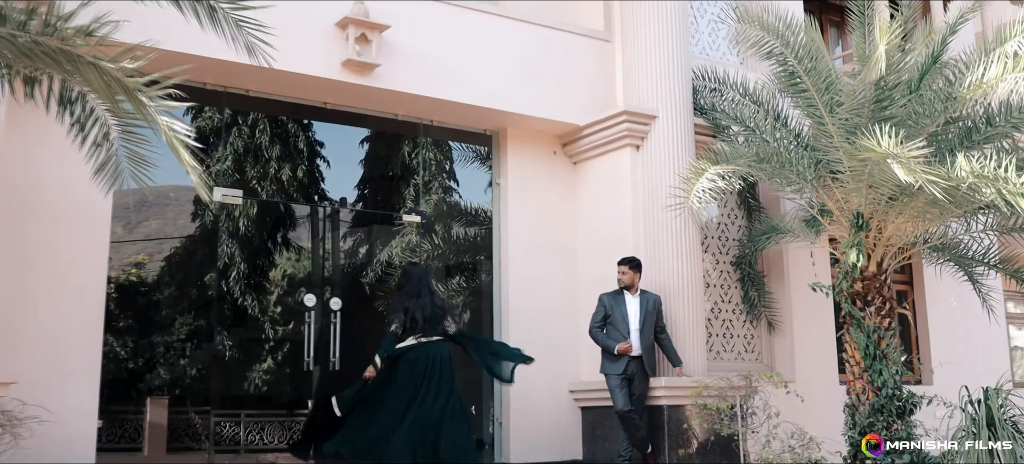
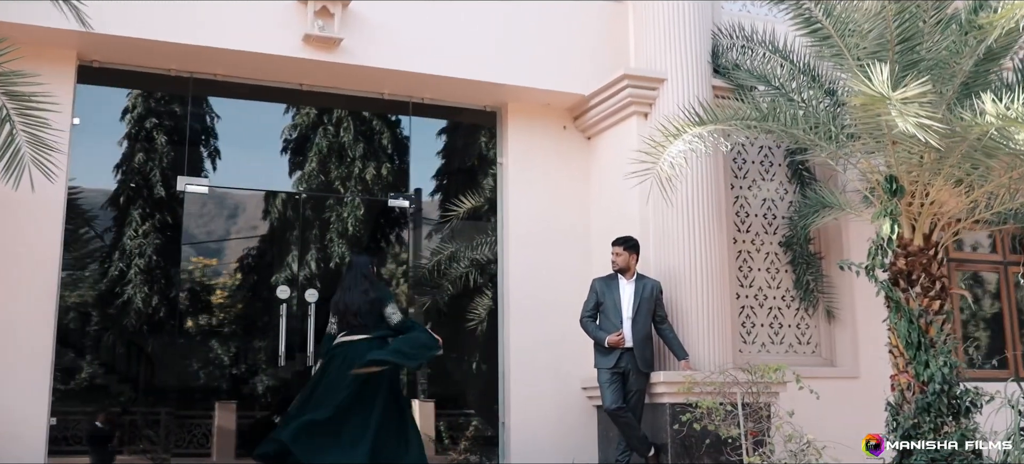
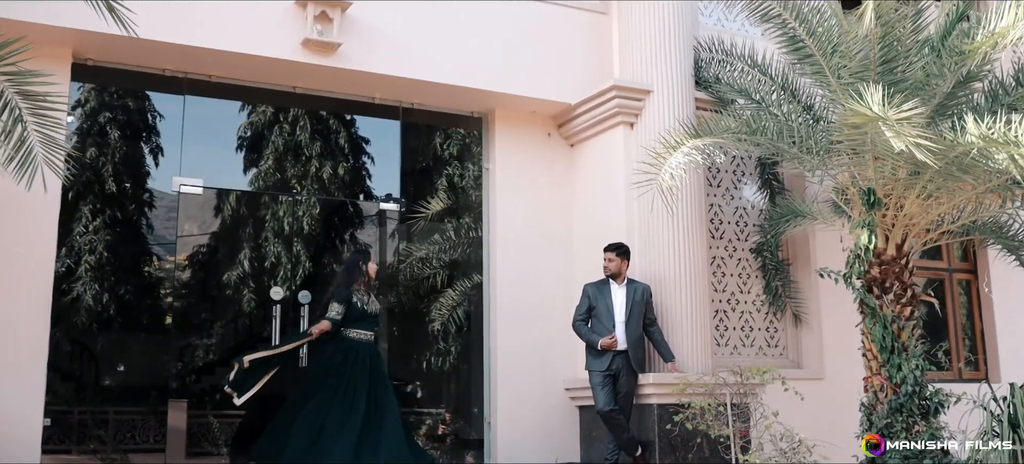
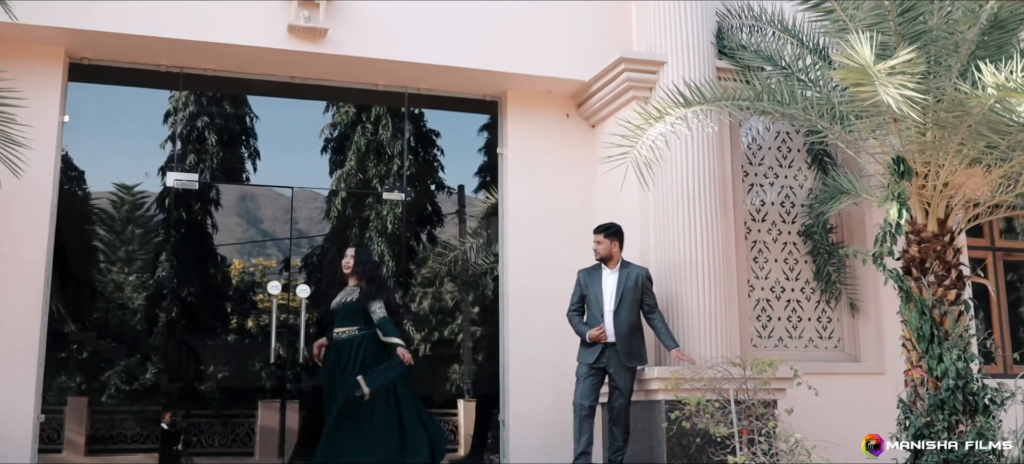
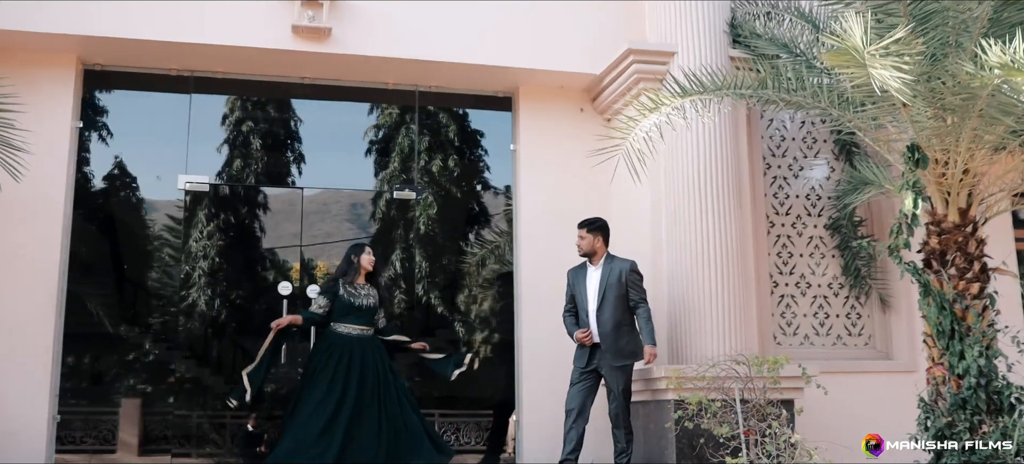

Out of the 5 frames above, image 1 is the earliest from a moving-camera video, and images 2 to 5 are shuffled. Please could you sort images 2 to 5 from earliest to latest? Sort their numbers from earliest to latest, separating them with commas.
3, 2, 4, 5
